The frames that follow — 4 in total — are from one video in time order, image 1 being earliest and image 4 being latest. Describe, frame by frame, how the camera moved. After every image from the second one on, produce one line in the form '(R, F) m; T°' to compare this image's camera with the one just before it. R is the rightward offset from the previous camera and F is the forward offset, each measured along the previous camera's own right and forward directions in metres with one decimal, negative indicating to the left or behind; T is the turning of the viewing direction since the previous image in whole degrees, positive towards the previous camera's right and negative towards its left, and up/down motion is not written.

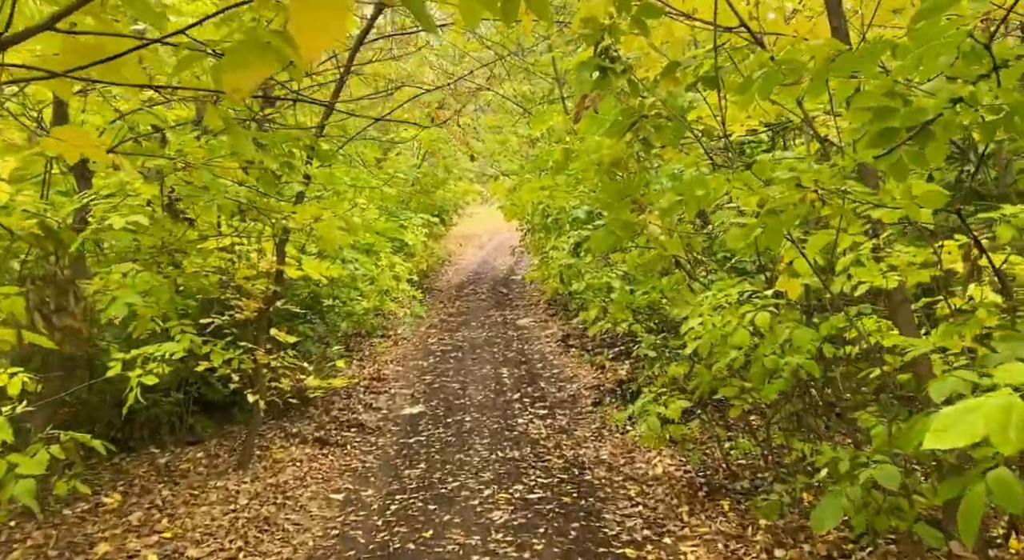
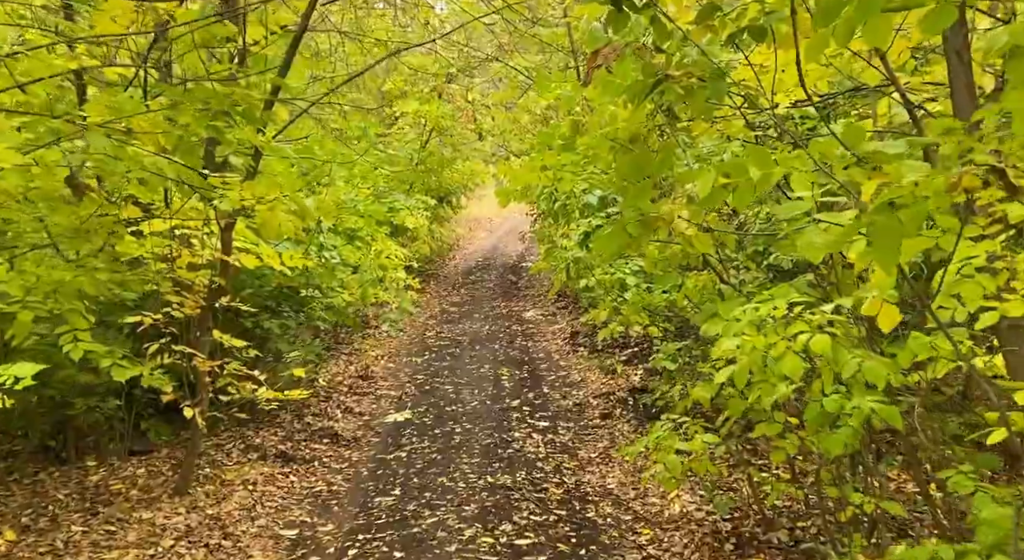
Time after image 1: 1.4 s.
(+0.2, +1.7) m; -1°
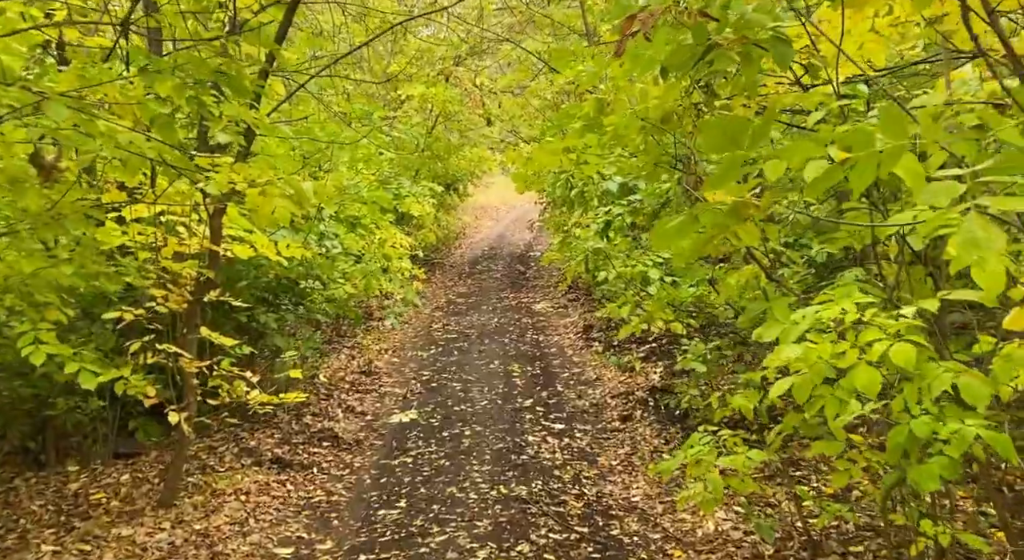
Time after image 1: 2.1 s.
(-0.1, +0.8) m; 0°
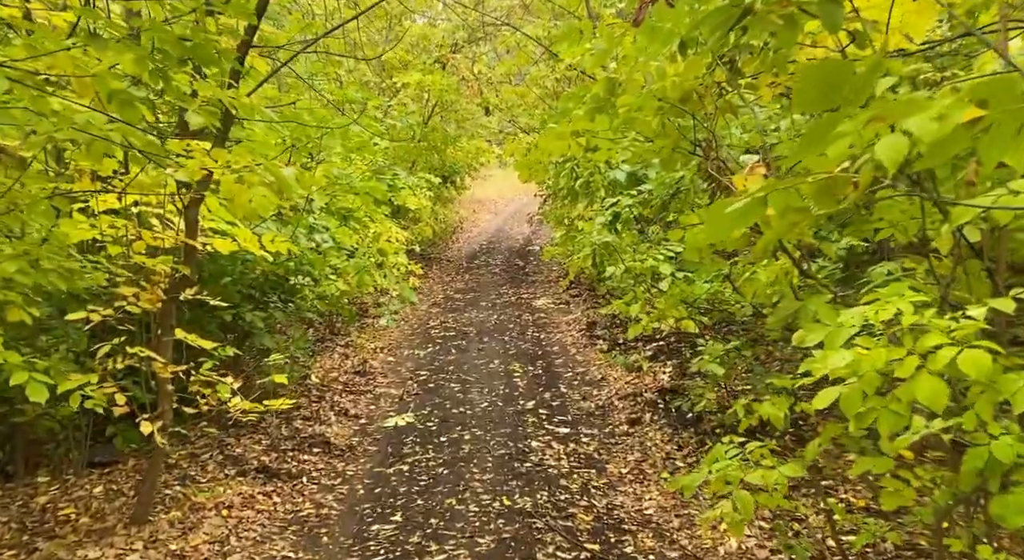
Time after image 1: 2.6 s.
(0.0, +0.6) m; 0°
